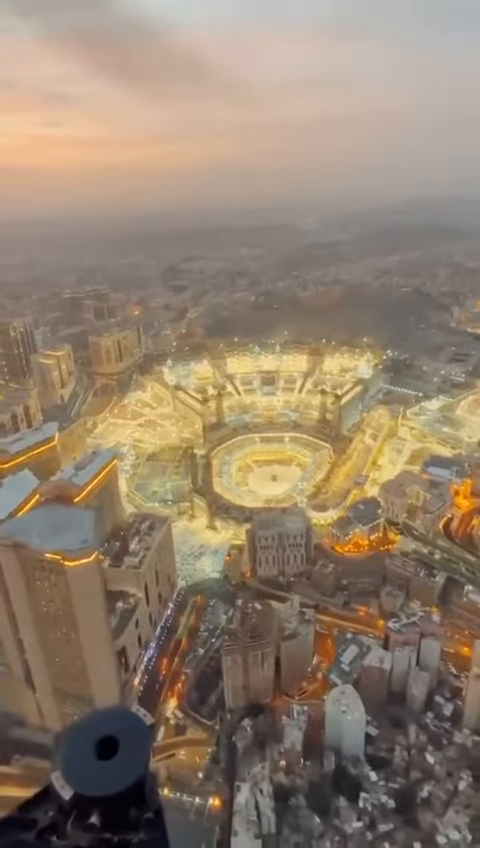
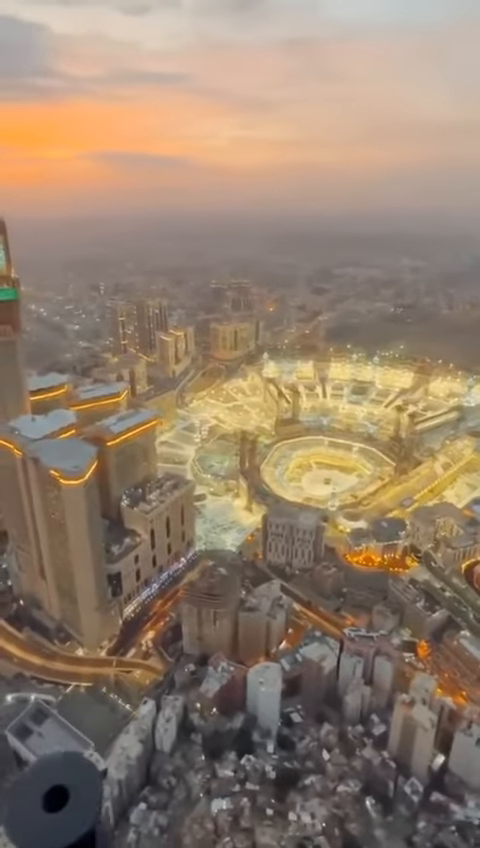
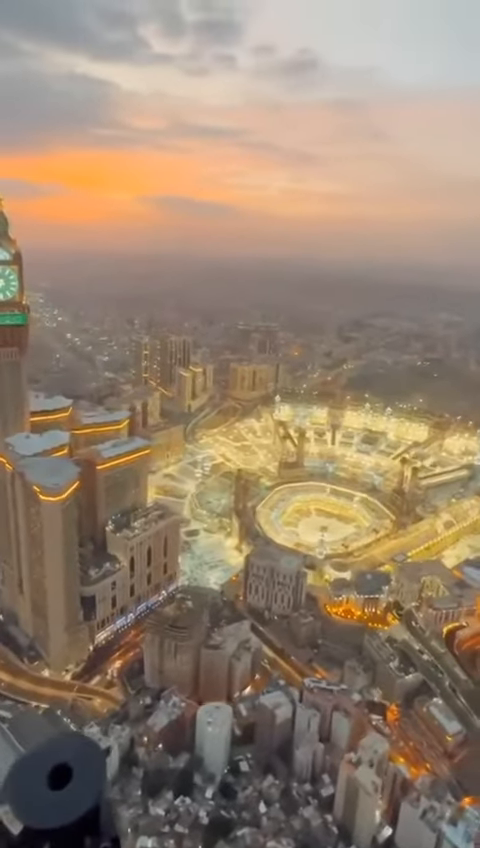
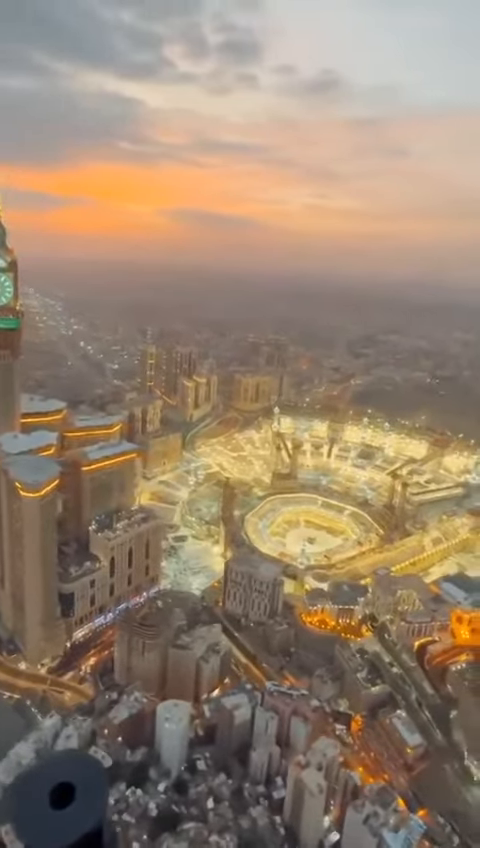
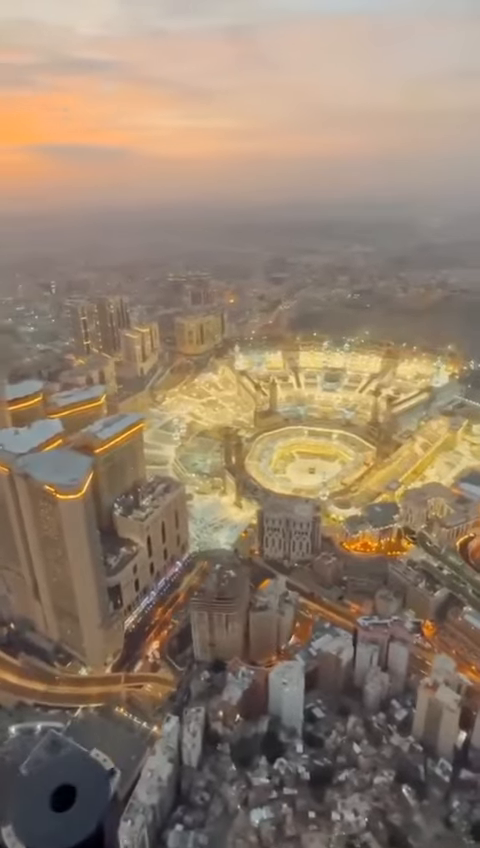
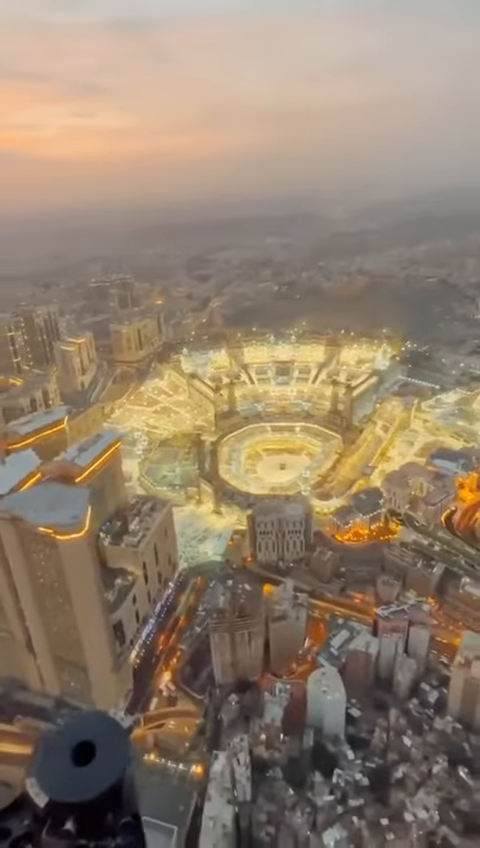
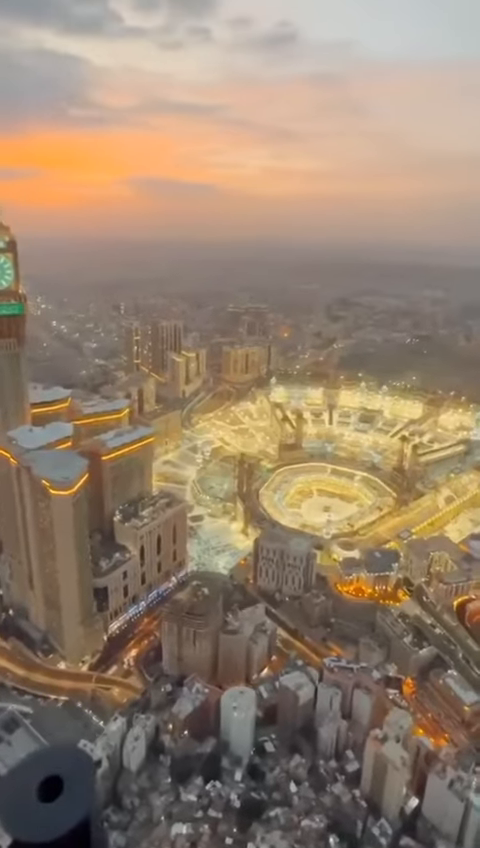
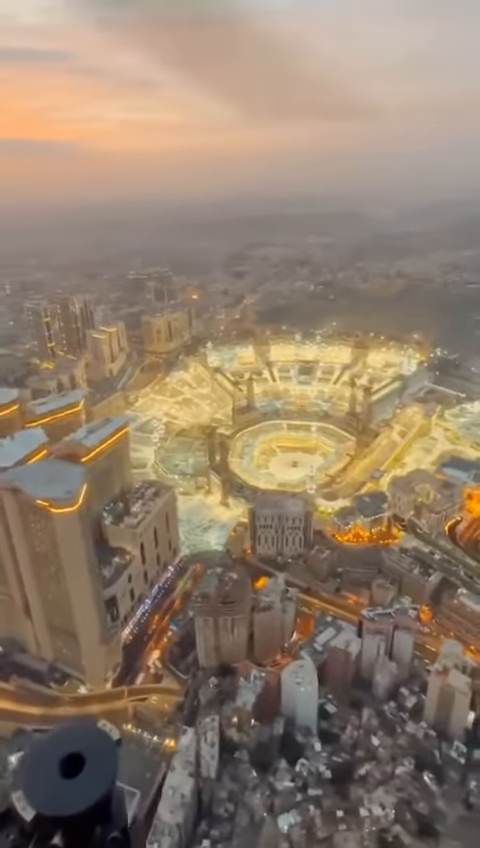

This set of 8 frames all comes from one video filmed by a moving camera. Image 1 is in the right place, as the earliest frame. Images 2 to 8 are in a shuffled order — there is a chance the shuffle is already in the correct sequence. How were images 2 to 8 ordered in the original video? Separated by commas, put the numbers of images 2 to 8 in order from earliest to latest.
6, 8, 5, 2, 7, 3, 4
